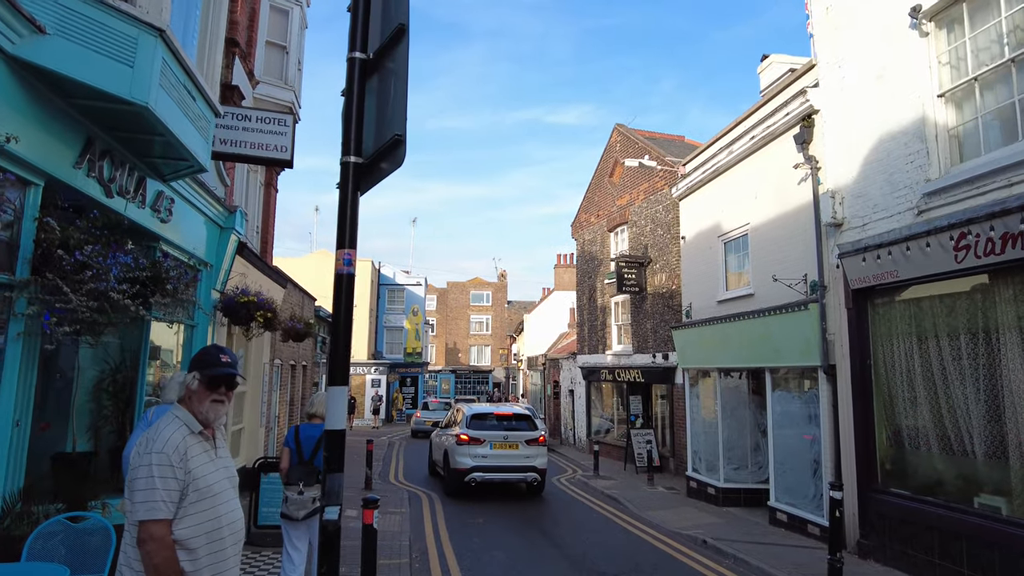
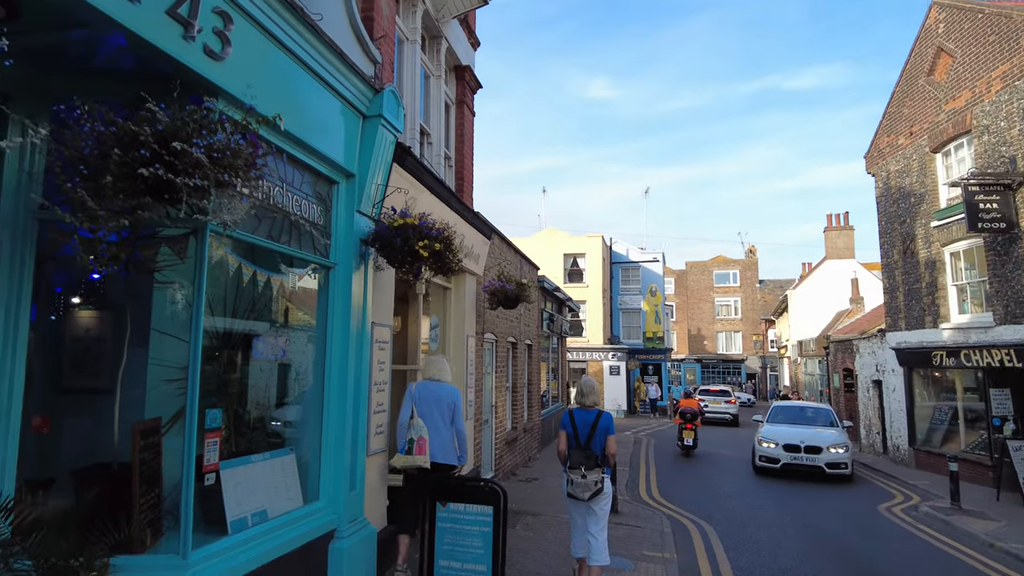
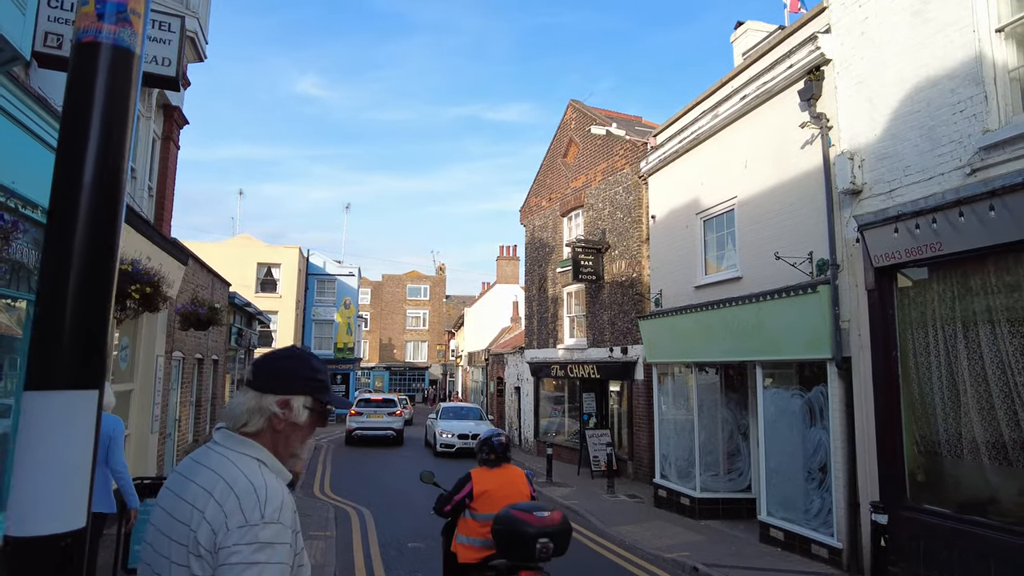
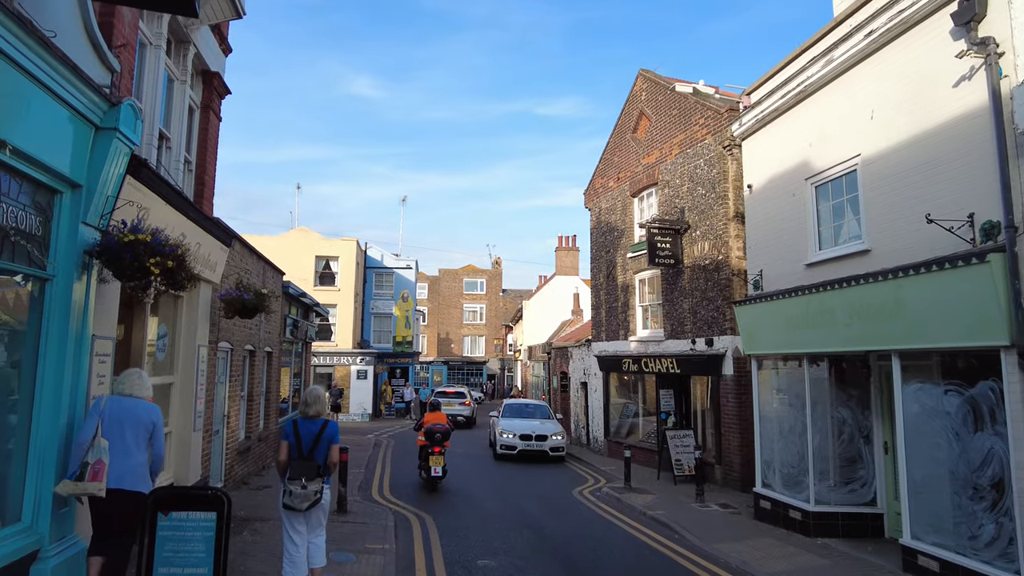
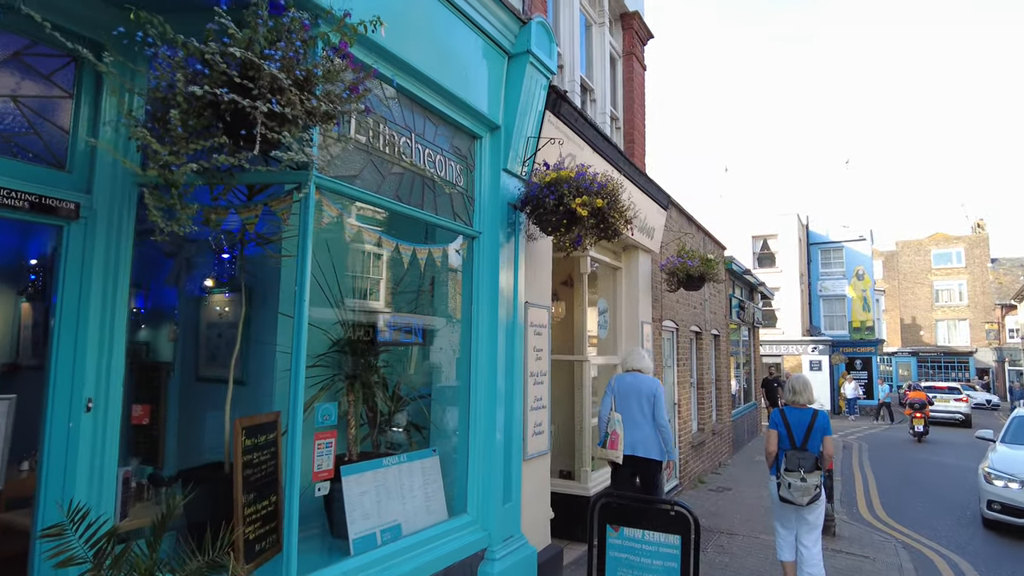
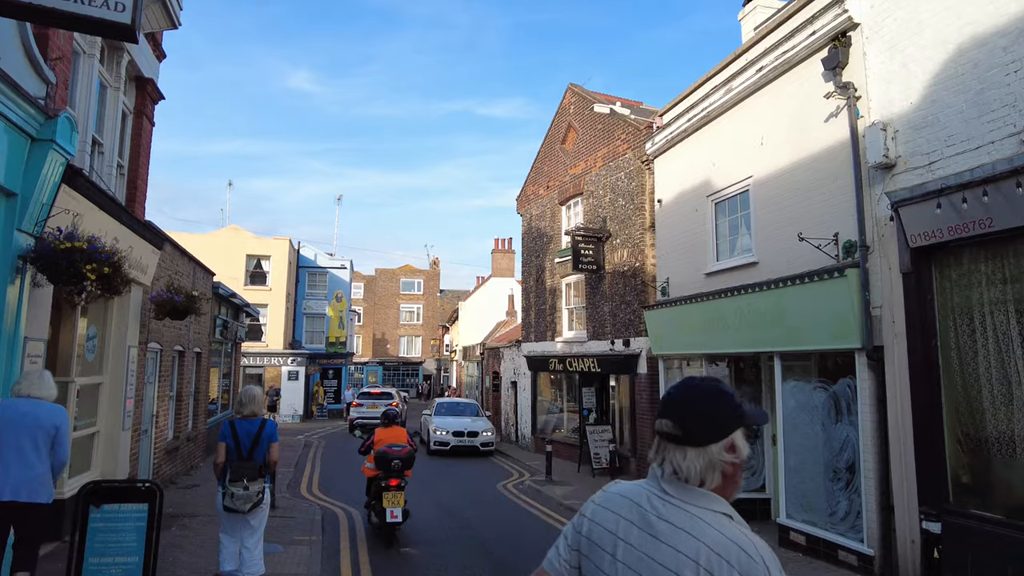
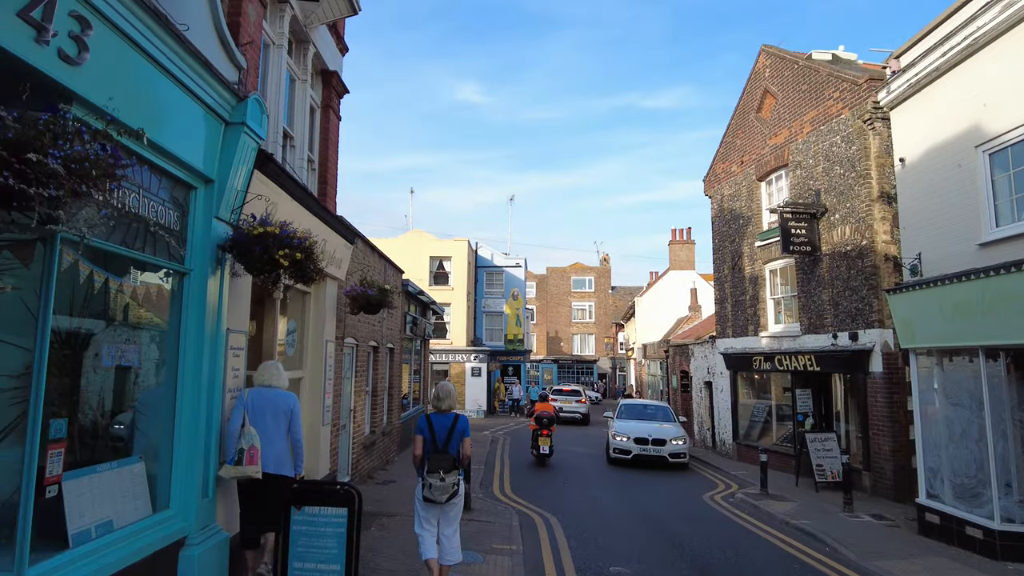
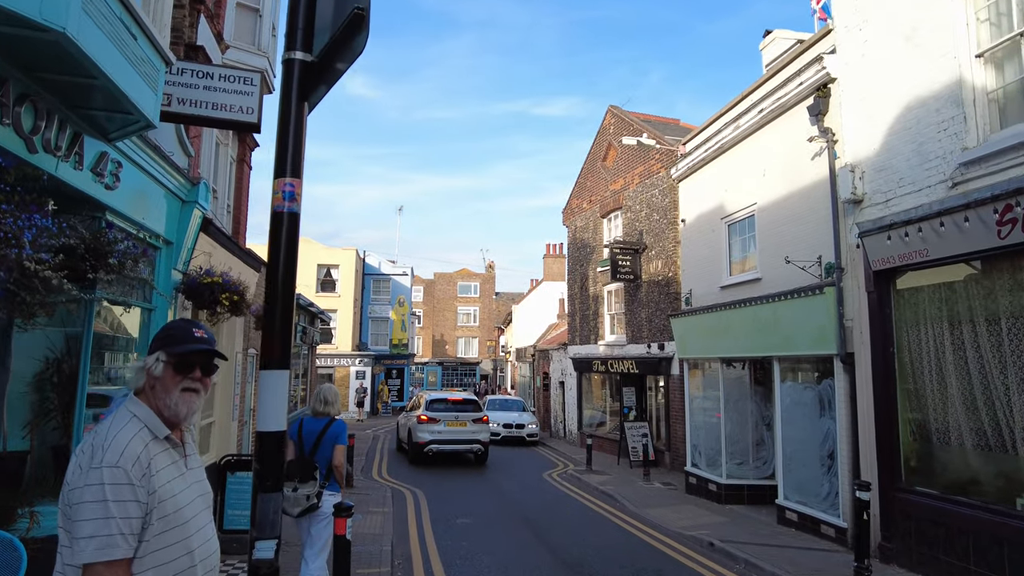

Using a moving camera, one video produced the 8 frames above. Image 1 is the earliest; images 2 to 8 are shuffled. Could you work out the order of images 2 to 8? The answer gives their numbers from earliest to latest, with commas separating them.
8, 3, 6, 4, 7, 2, 5
